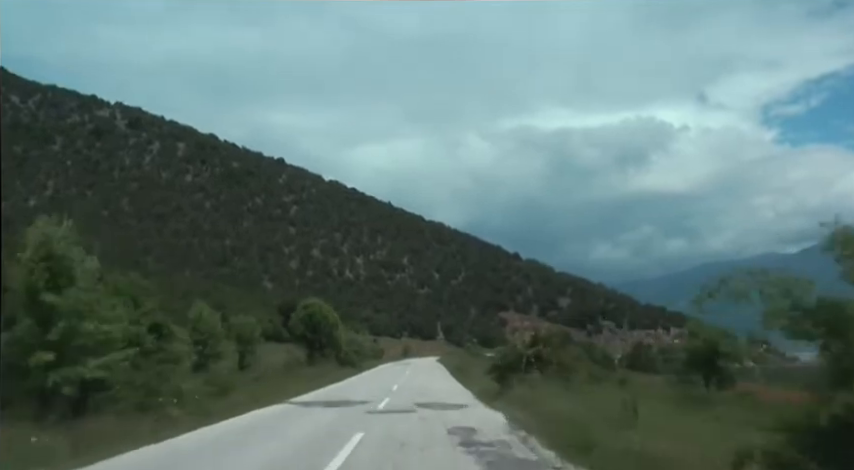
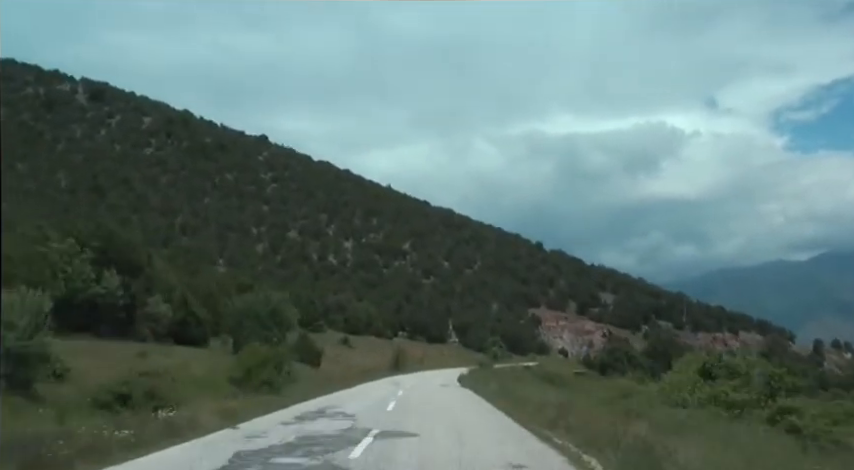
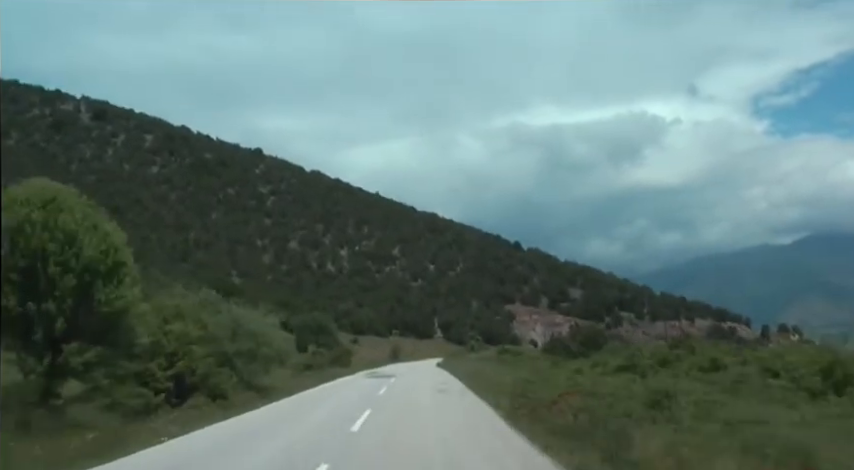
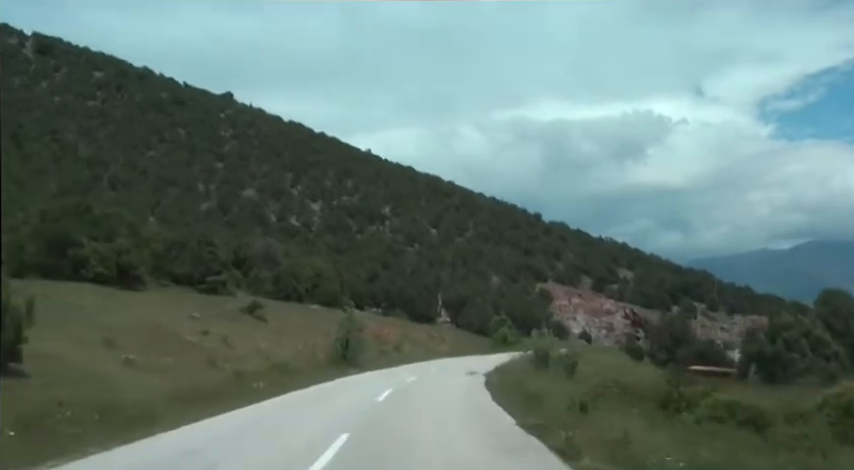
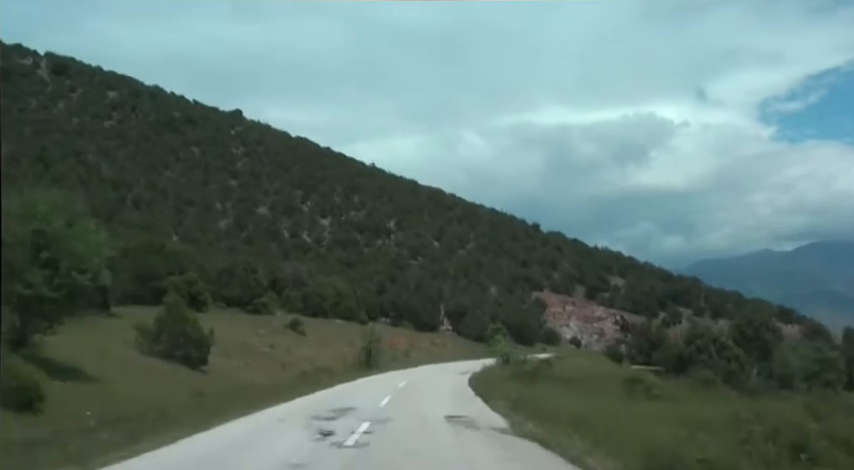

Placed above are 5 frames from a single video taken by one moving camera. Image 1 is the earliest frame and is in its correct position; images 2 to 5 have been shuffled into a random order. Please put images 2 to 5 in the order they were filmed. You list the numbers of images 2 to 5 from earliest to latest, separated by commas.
3, 2, 5, 4
